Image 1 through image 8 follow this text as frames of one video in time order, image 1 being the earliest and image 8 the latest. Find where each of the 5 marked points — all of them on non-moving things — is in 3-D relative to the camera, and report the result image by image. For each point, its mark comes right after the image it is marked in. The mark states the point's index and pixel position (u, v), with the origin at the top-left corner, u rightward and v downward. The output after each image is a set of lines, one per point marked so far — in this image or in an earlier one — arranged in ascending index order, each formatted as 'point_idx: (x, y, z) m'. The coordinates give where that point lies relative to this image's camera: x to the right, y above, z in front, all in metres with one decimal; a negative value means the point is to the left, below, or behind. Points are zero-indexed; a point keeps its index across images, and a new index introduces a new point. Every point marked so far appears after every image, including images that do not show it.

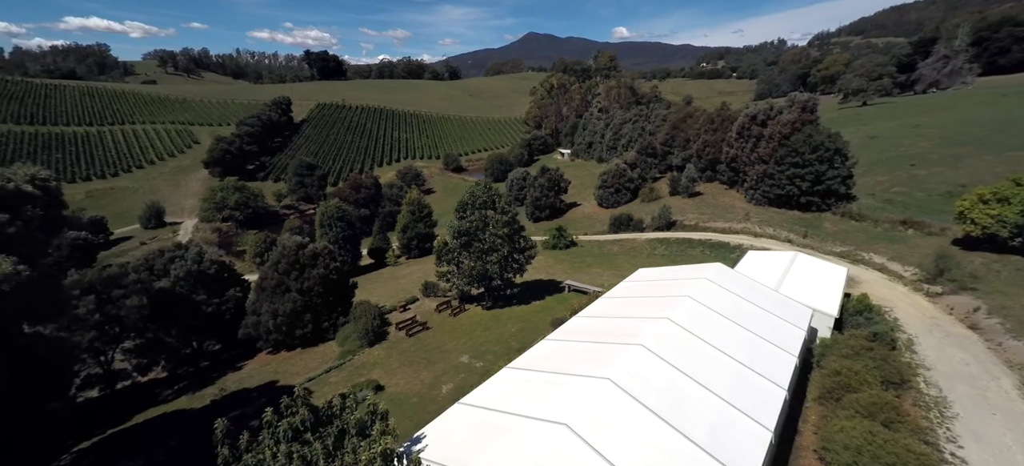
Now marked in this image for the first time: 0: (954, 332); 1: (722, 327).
0: (+18.2, -4.1, +18.2) m
1: (+7.2, -3.2, +15.1) m
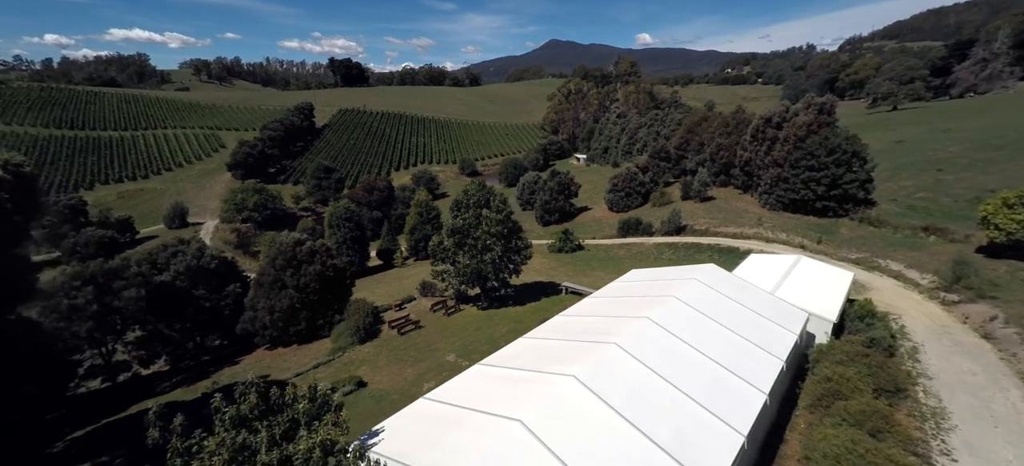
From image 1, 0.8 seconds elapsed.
0: (+17.5, -4.2, +17.1) m
1: (+6.4, -3.2, +14.5) m
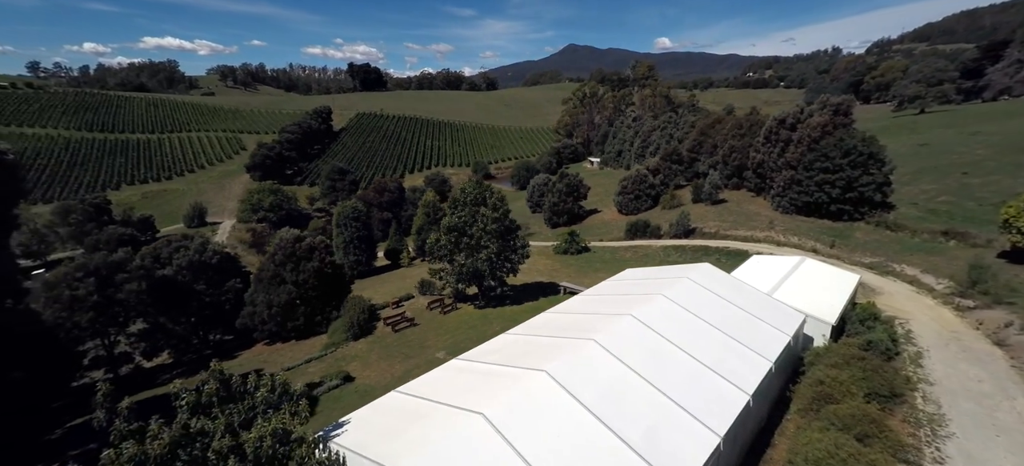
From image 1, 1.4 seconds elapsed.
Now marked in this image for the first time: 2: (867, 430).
0: (+17.0, -4.2, +16.2) m
1: (+5.8, -3.0, +14.1) m
2: (+8.9, -5.0, +11.0) m
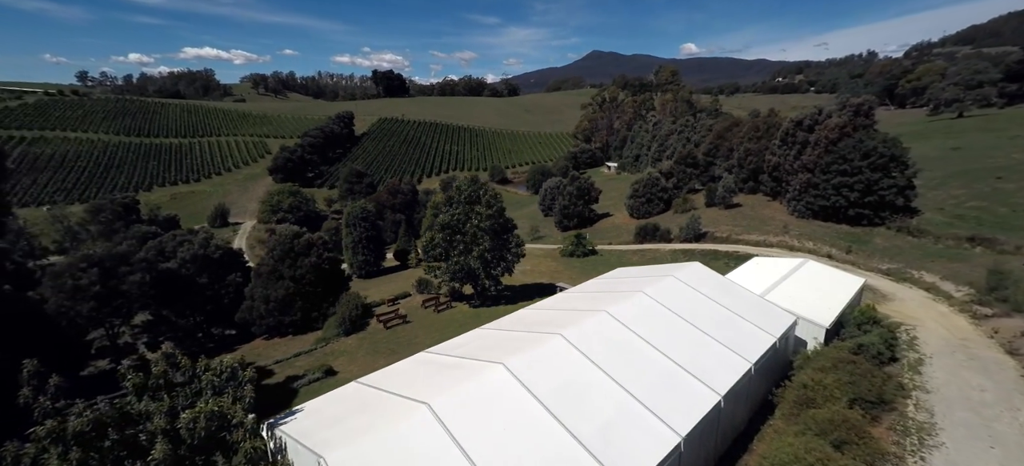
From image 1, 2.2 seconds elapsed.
0: (+16.2, -4.2, +15.1) m
1: (+4.9, -2.9, +13.6) m
2: (+7.8, -4.8, +10.3) m
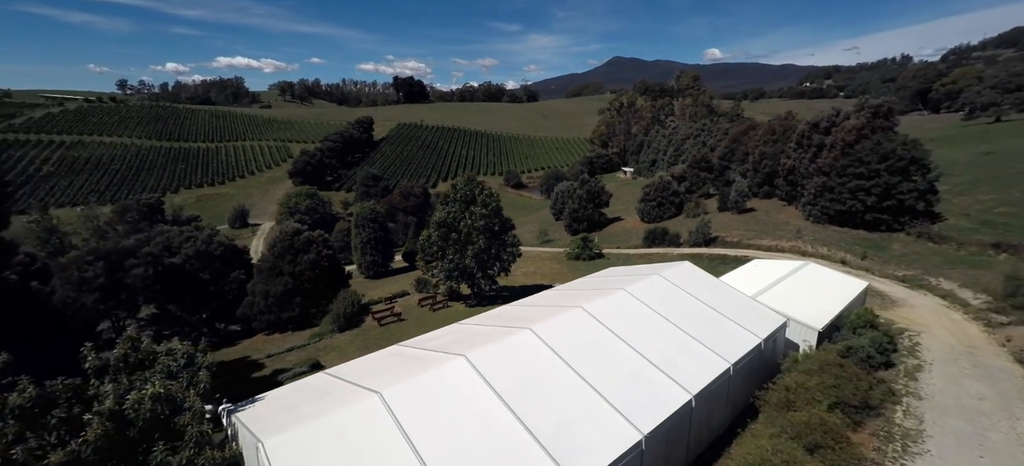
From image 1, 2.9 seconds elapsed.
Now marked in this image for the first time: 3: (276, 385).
0: (+15.4, -4.2, +14.2) m
1: (+4.1, -2.8, +13.3) m
2: (+6.9, -4.7, +9.8) m
3: (-9.2, -5.9, +17.1) m
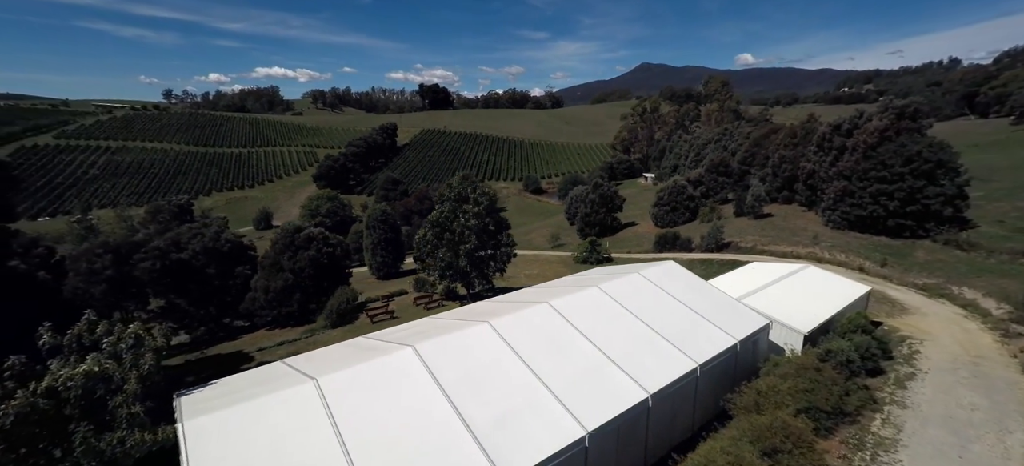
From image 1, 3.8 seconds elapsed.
0: (+14.4, -4.2, +13.2) m
1: (+3.1, -2.6, +12.9) m
2: (+5.6, -4.5, +9.3) m
3: (-10.0, -5.7, +17.4) m
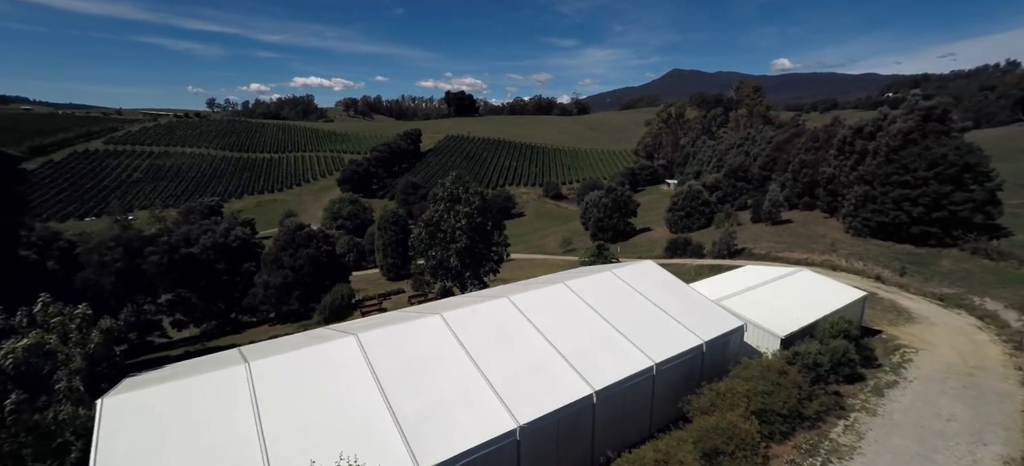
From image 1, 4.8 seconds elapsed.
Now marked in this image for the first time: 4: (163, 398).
0: (+13.2, -4.2, +12.2) m
1: (+1.9, -2.5, +12.7) m
2: (+4.2, -4.3, +8.9) m
3: (-10.9, -5.4, +18.0) m
4: (-6.3, -3.0, +7.9) m
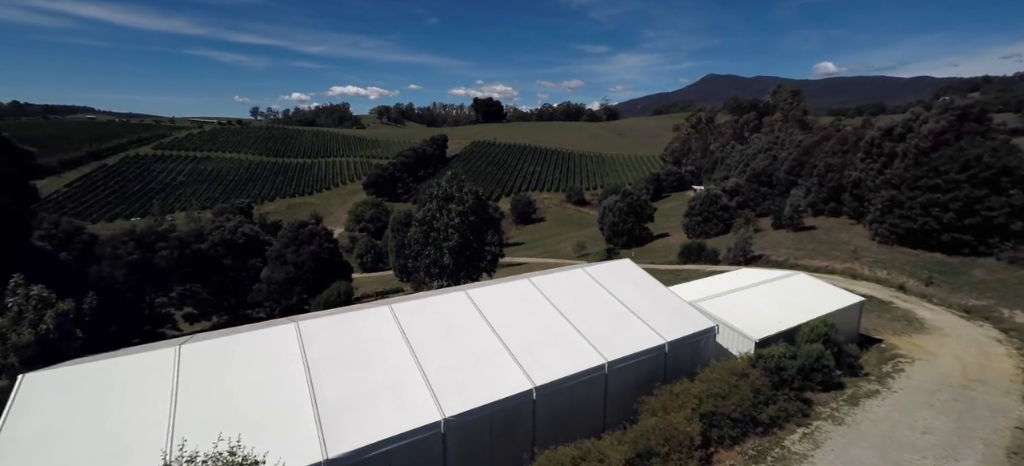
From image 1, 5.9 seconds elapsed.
0: (+11.9, -4.2, +11.1) m
1: (+0.6, -2.3, +12.4) m
2: (+2.7, -4.1, +8.4) m
3: (-11.8, -5.2, +18.5) m
4: (-7.8, -2.6, +8.2) m
